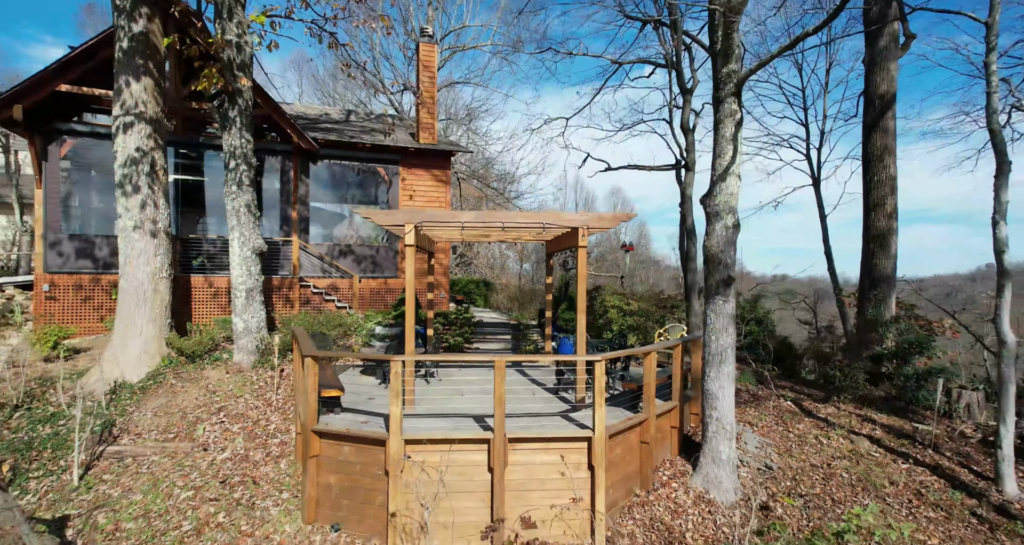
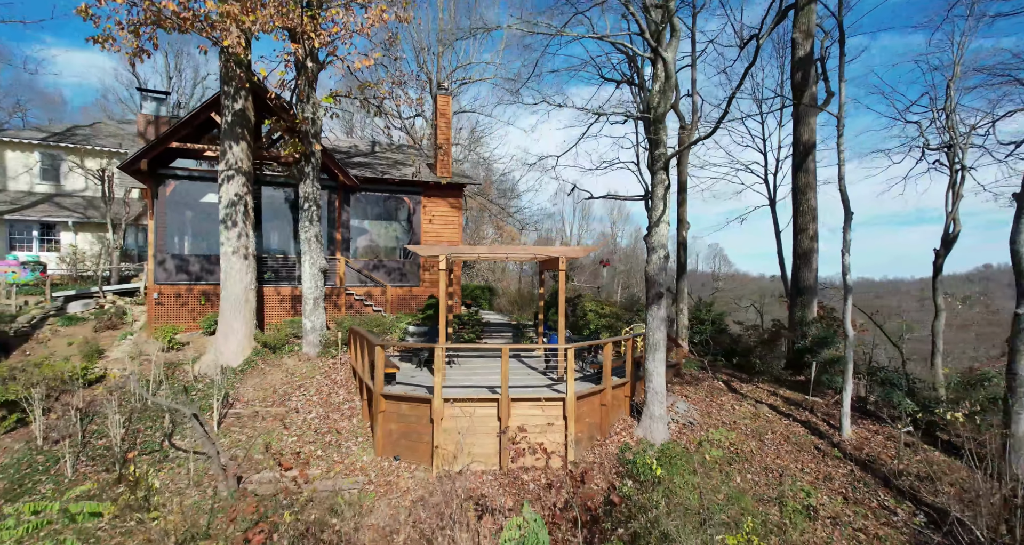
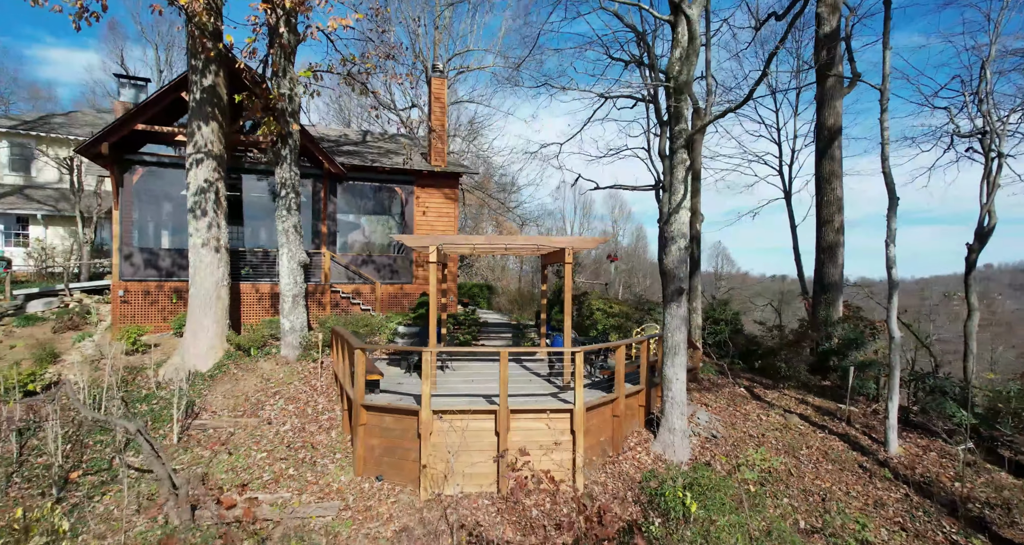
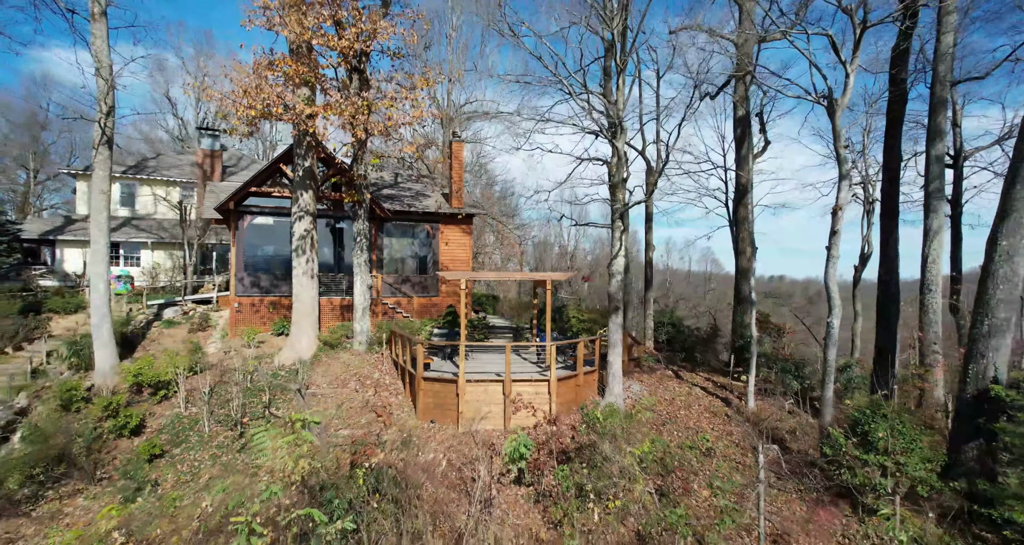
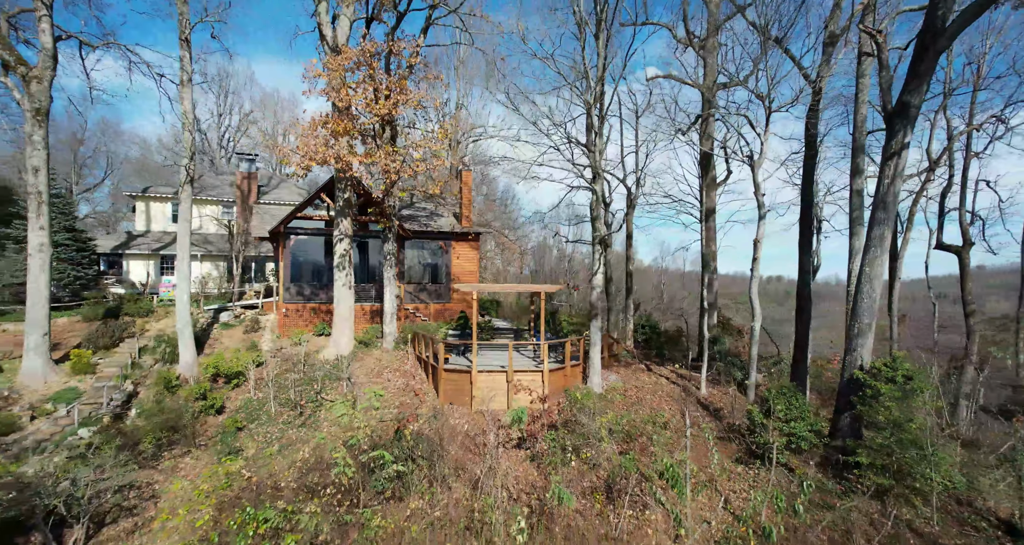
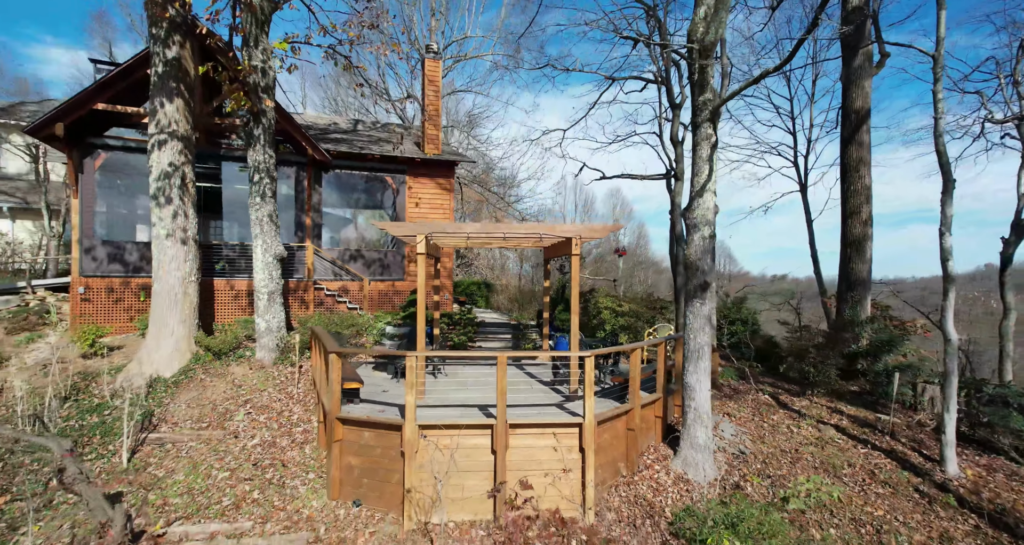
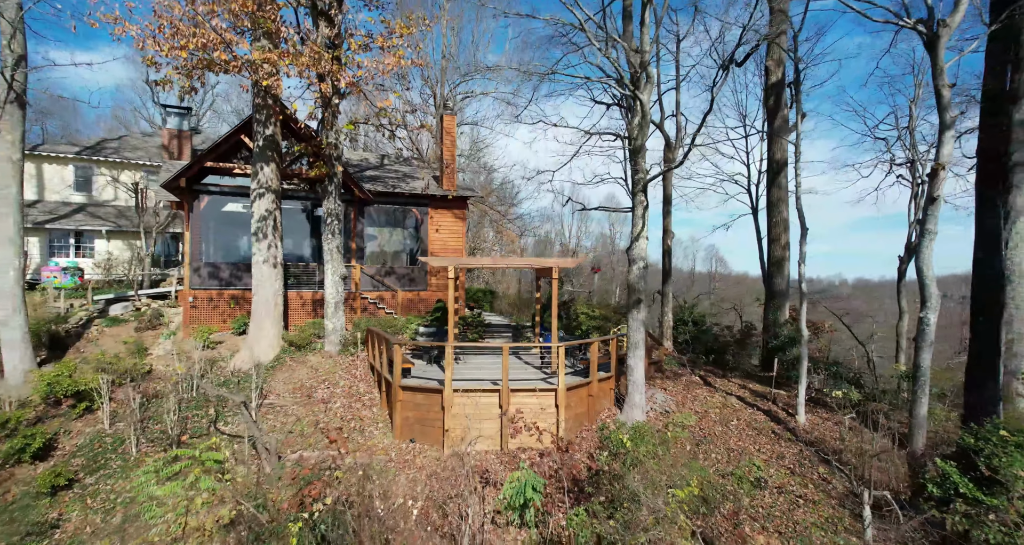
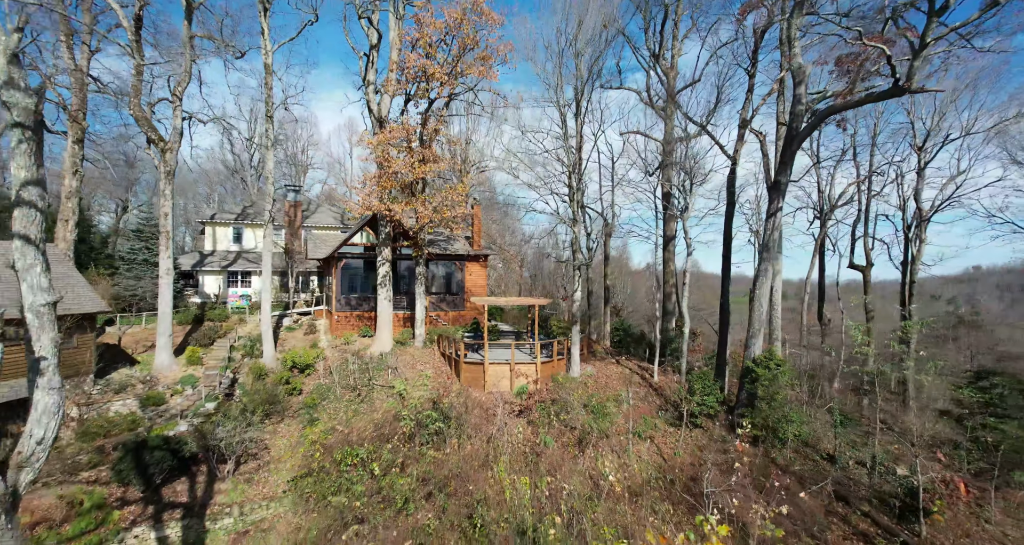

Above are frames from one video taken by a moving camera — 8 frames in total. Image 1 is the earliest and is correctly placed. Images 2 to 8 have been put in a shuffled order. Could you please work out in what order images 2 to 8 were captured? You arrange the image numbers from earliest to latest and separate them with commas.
6, 3, 2, 7, 4, 5, 8
